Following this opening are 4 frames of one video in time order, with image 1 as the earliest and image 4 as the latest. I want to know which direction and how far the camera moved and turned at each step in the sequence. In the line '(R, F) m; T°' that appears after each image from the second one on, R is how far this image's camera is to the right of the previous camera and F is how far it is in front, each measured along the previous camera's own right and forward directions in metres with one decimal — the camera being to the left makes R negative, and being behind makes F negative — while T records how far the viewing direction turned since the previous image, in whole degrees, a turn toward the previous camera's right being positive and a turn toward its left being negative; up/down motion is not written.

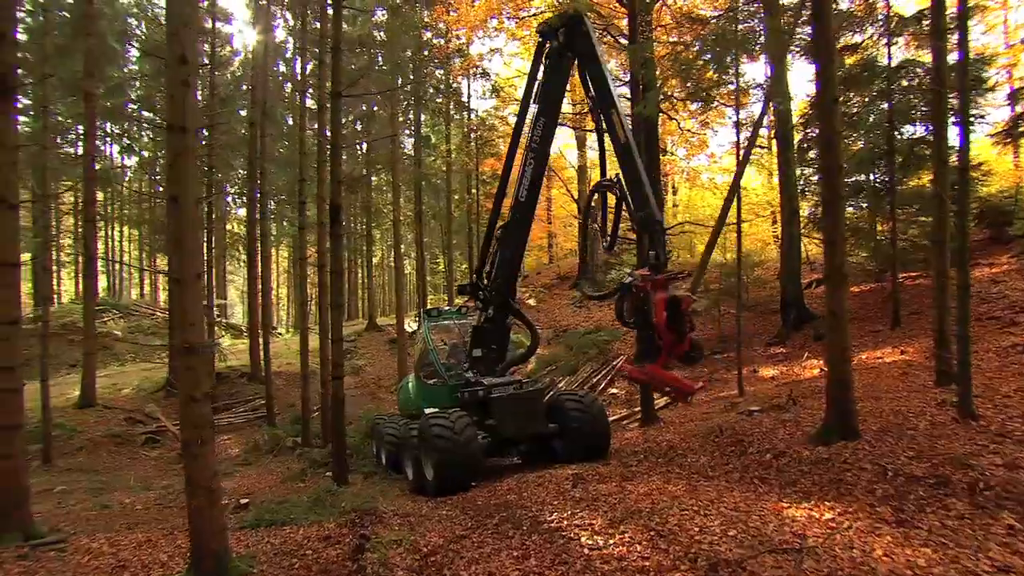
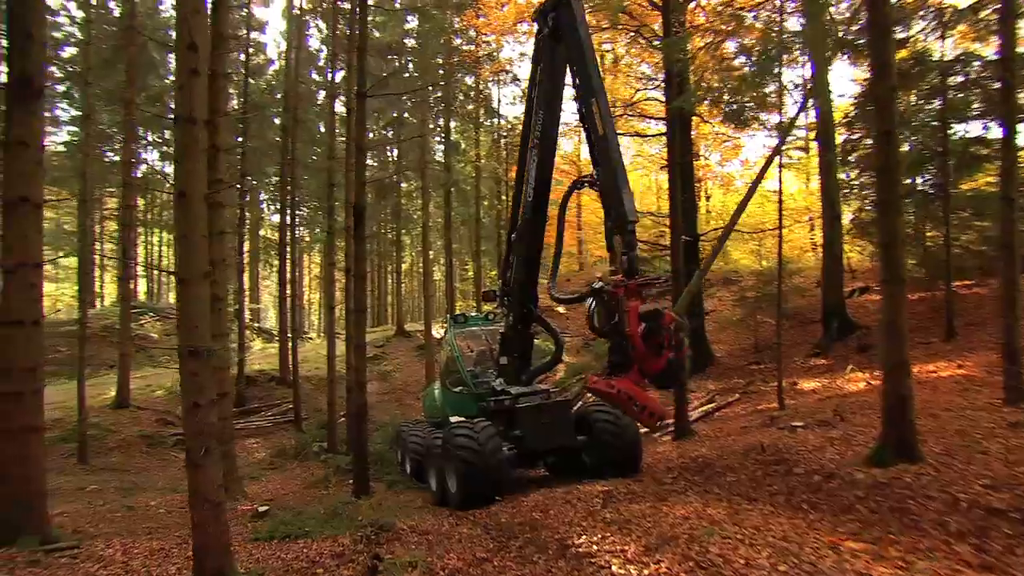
(0.0, +0.3) m; -3°
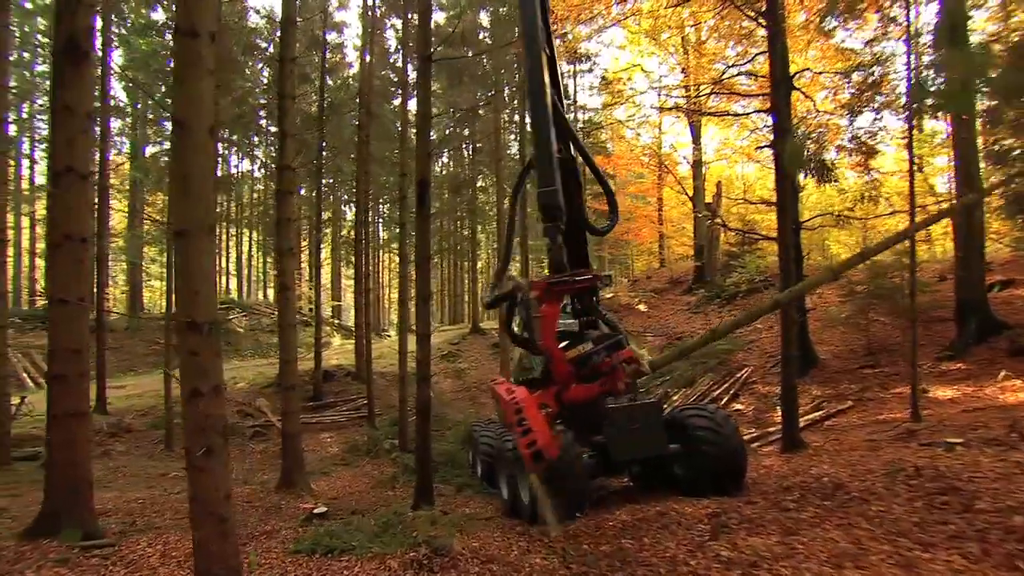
(-0.1, +0.9) m; -8°
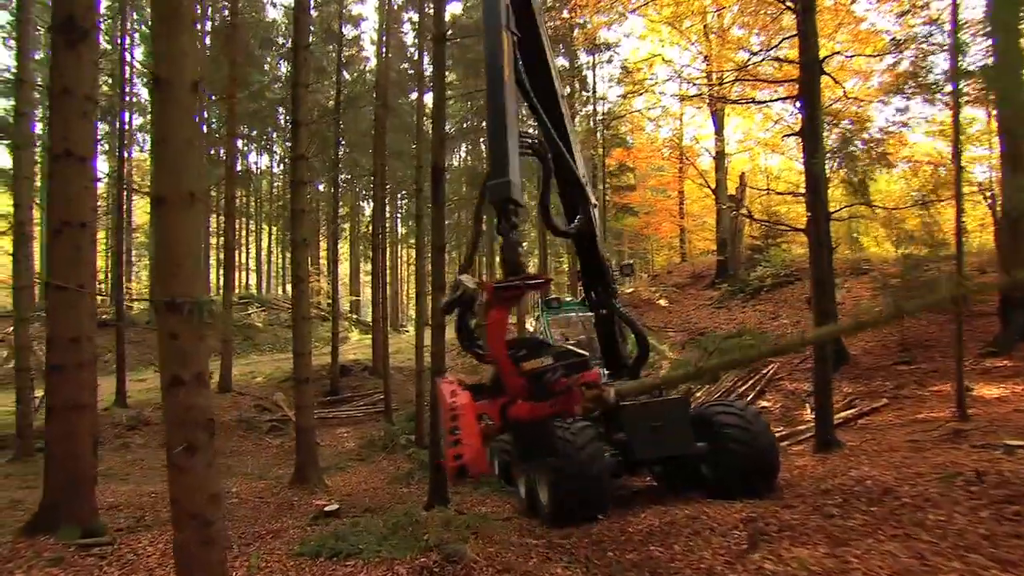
(0.0, +0.3) m; -2°
